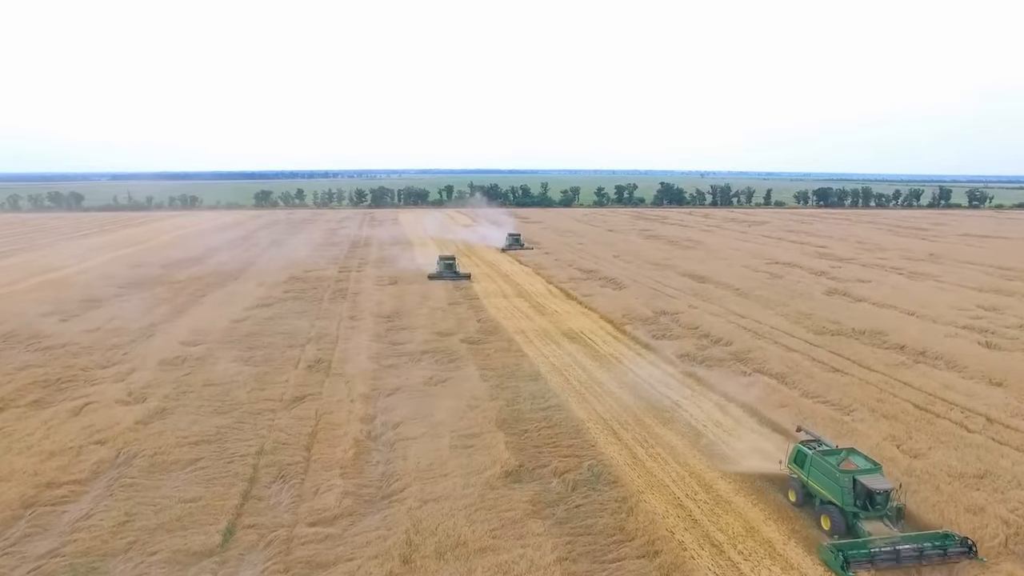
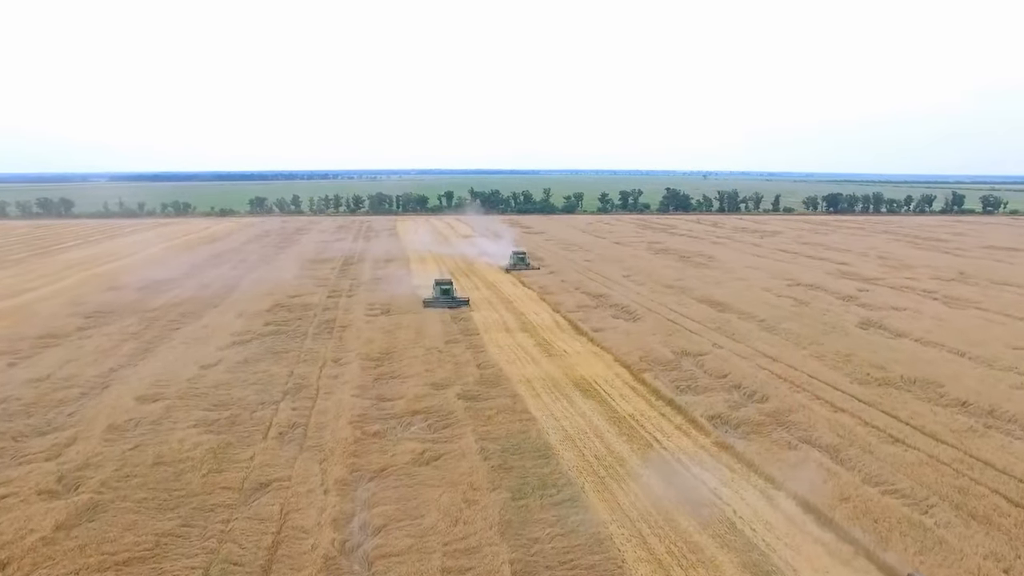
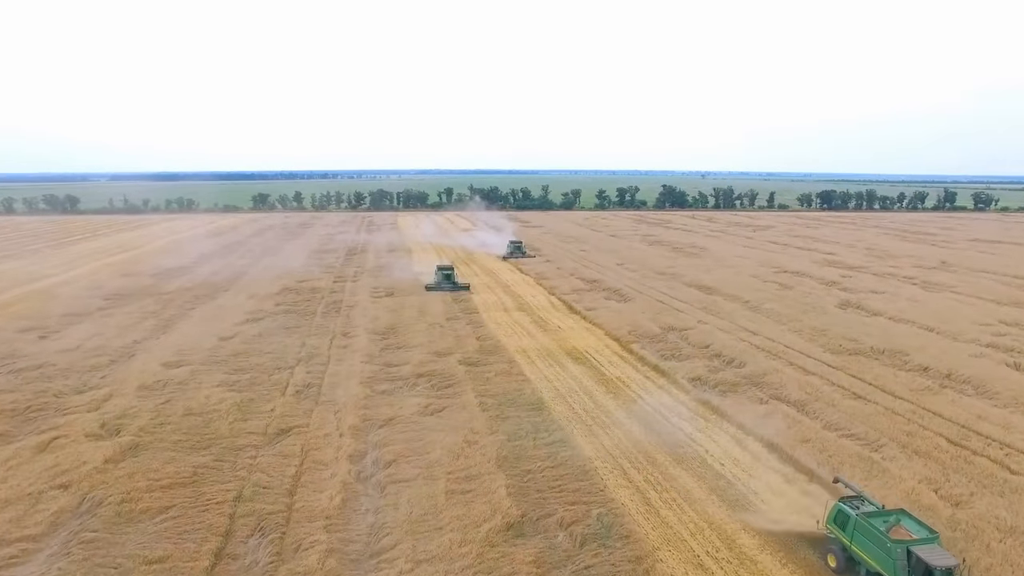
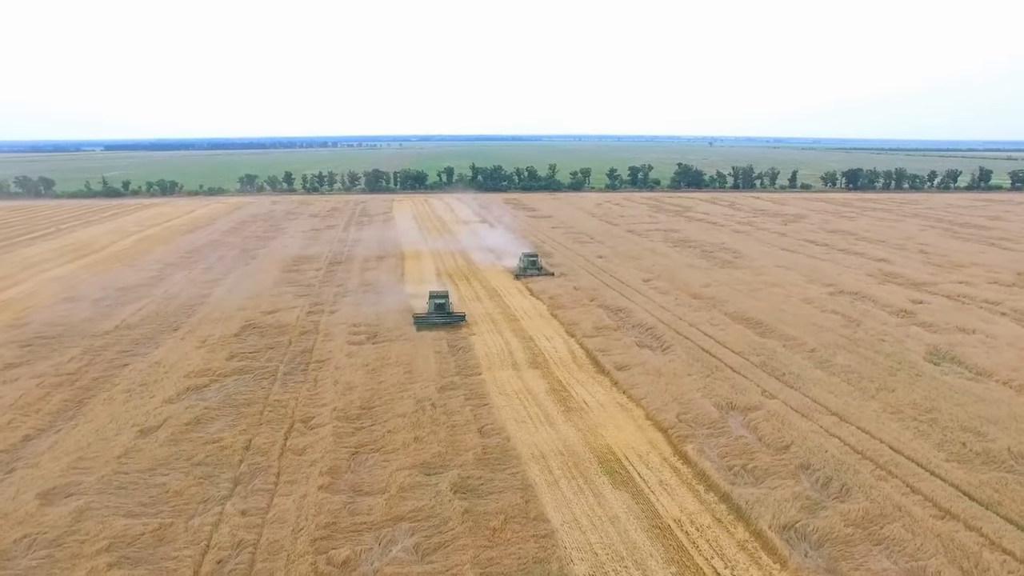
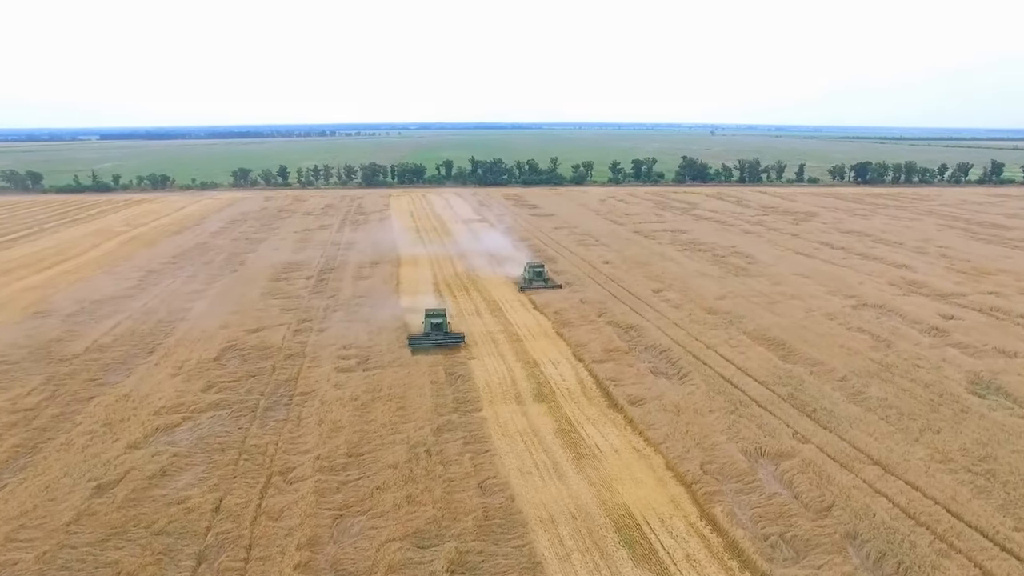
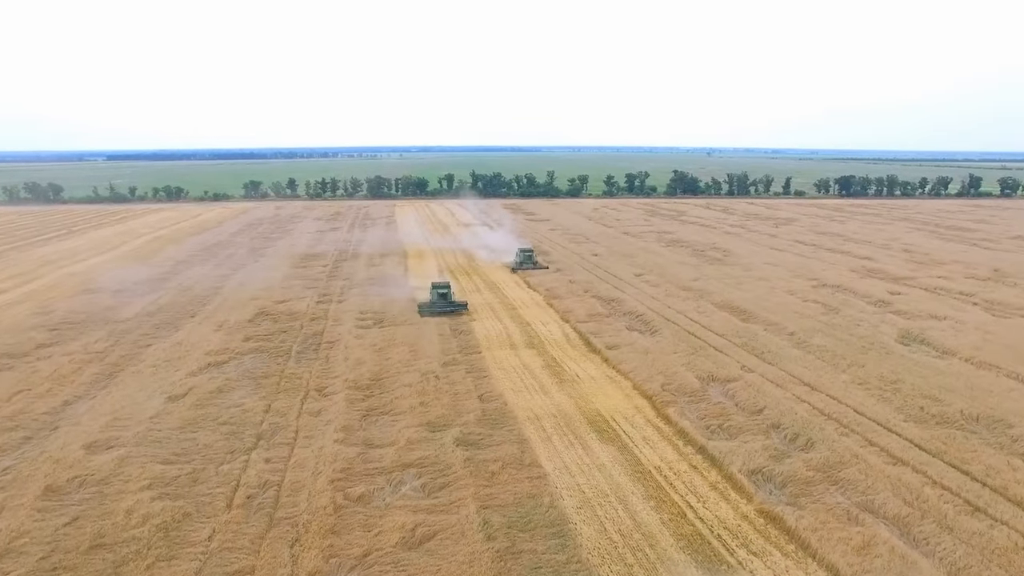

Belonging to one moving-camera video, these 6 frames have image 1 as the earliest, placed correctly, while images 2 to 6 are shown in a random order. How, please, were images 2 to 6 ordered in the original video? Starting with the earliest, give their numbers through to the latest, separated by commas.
3, 2, 6, 4, 5
